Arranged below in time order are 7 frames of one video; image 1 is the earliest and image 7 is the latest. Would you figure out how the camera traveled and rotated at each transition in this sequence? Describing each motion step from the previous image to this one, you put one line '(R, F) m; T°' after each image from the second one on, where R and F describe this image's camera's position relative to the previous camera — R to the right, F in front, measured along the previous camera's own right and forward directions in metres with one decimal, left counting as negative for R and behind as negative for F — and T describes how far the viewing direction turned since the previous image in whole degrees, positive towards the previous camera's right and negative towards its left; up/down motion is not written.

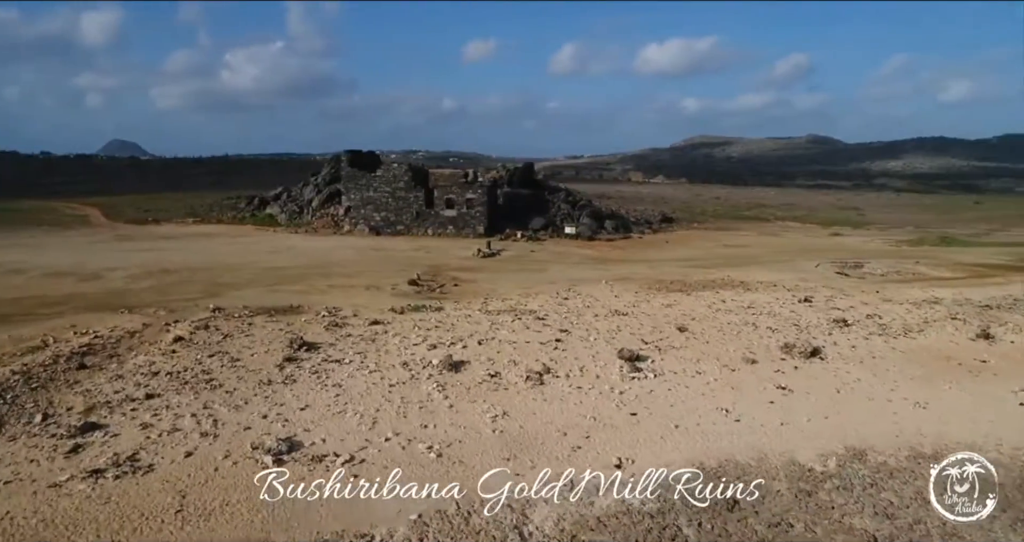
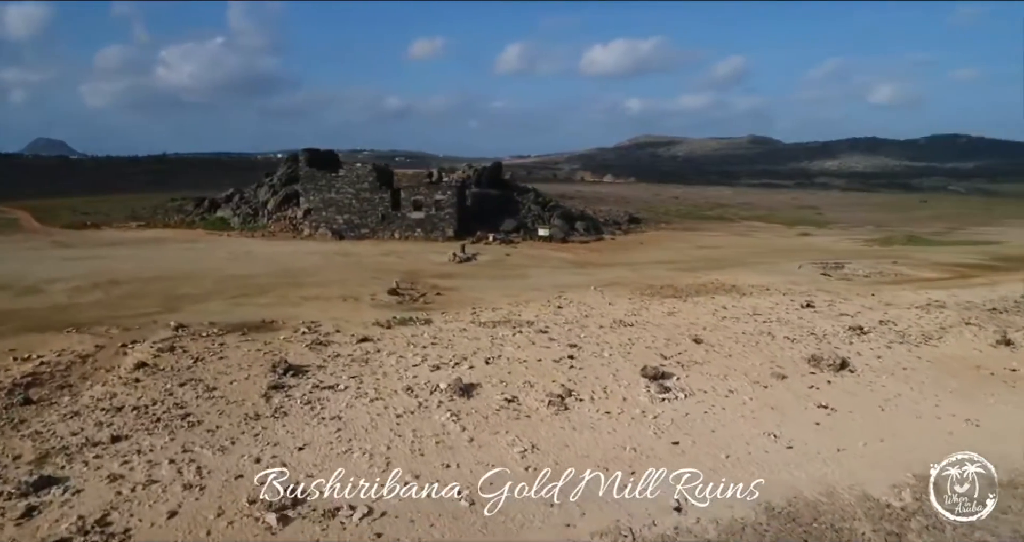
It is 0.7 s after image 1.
(-1.1, +1.4) m; +4°
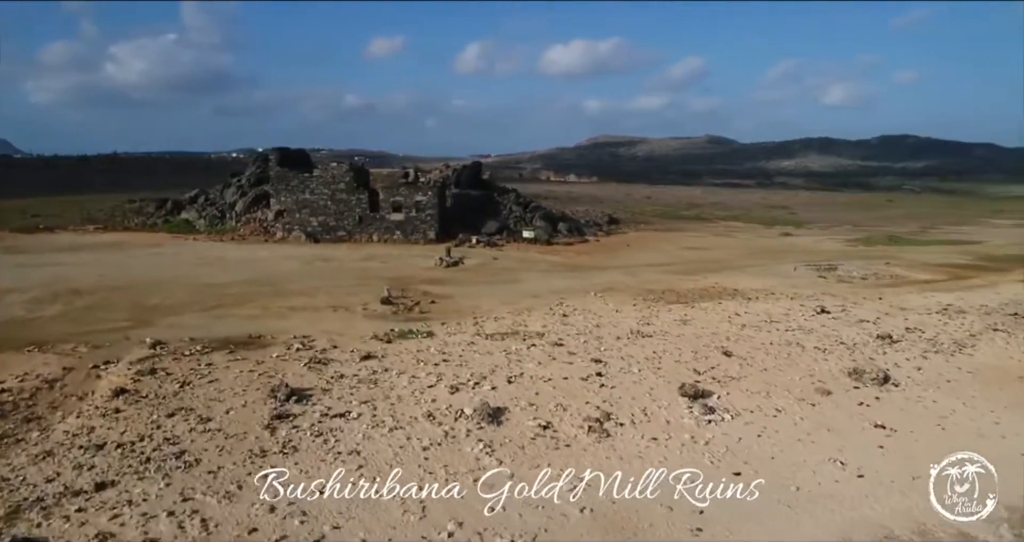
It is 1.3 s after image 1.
(-1.1, +1.2) m; +3°
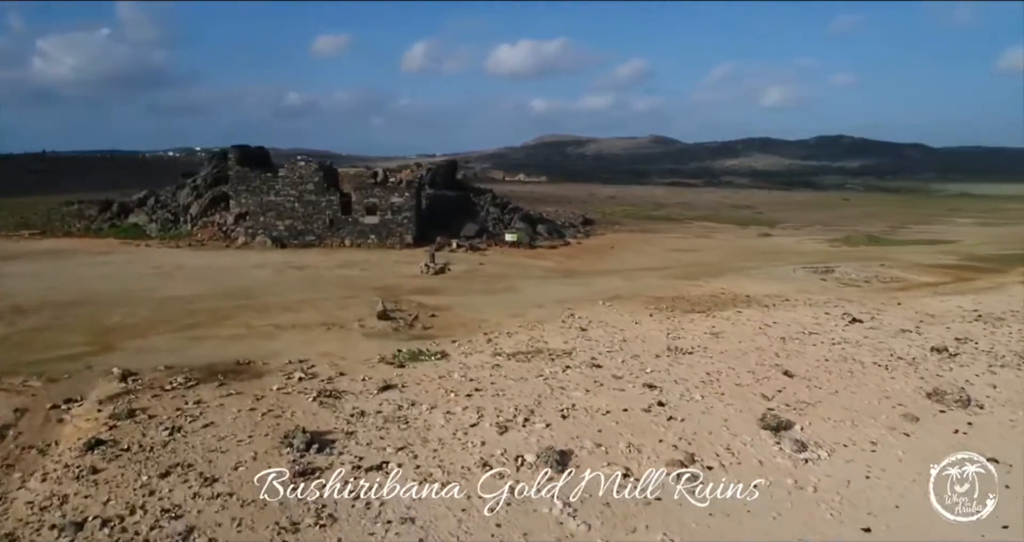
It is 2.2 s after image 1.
(-1.5, +1.8) m; +4°
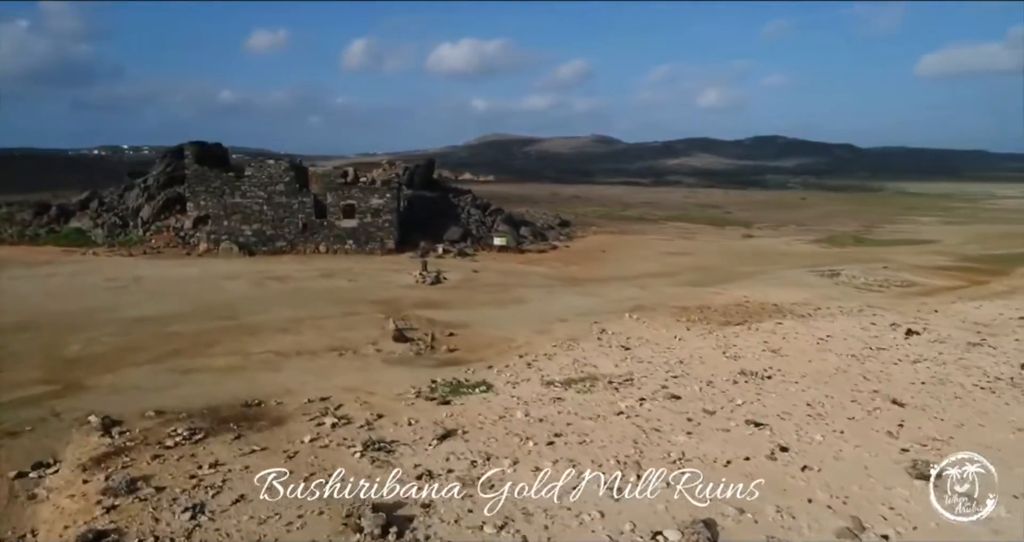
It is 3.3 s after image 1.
(-1.9, +2.0) m; +5°
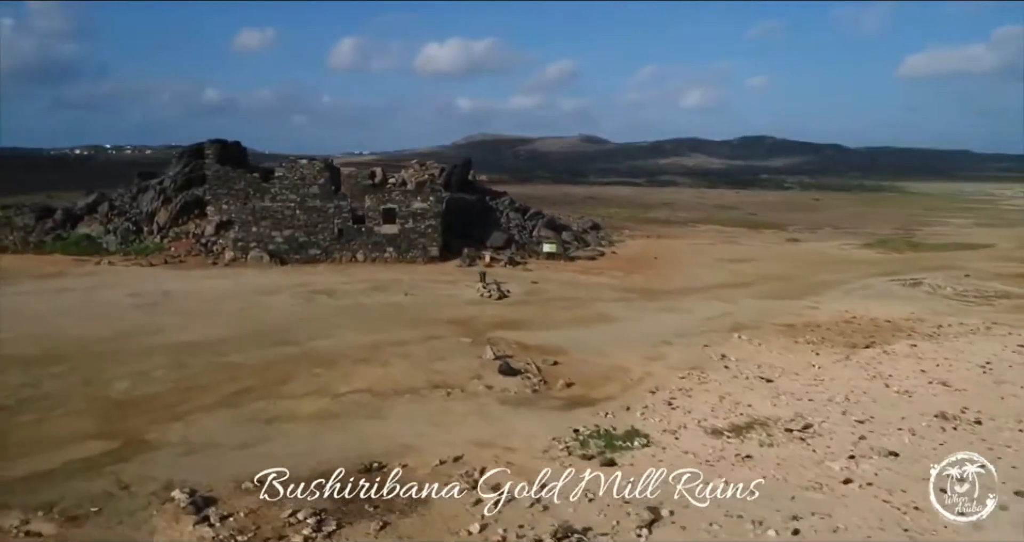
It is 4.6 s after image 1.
(-2.4, +2.2) m; +1°
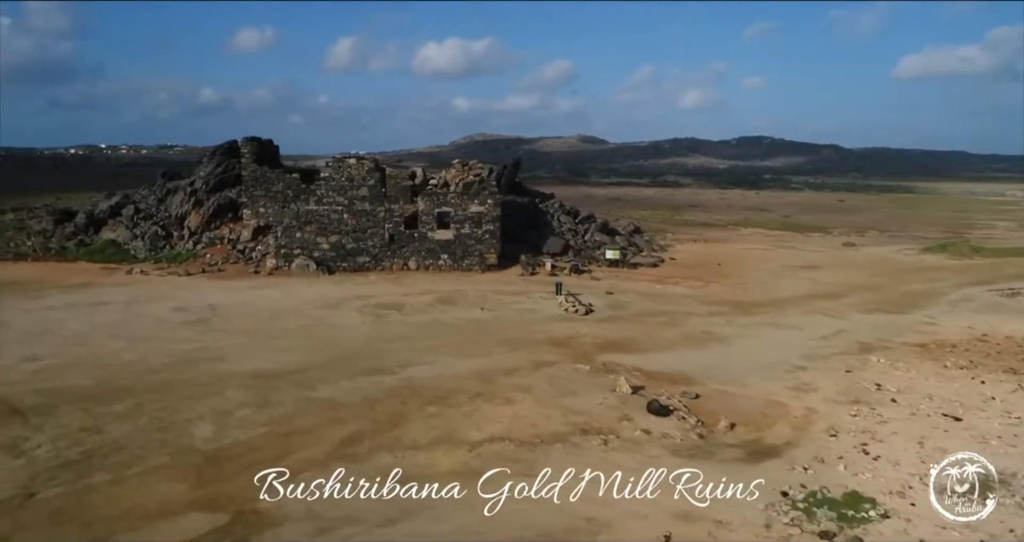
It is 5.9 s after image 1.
(-2.3, +1.9) m; 0°
